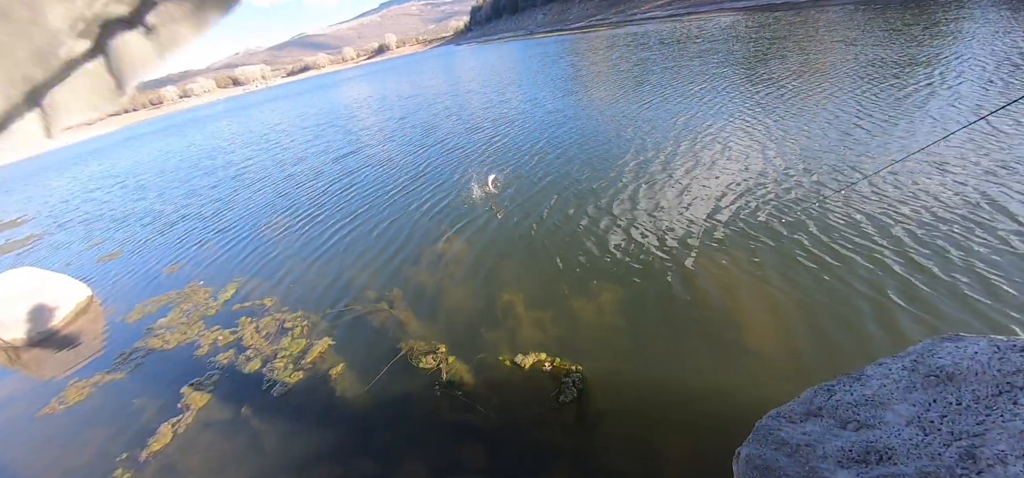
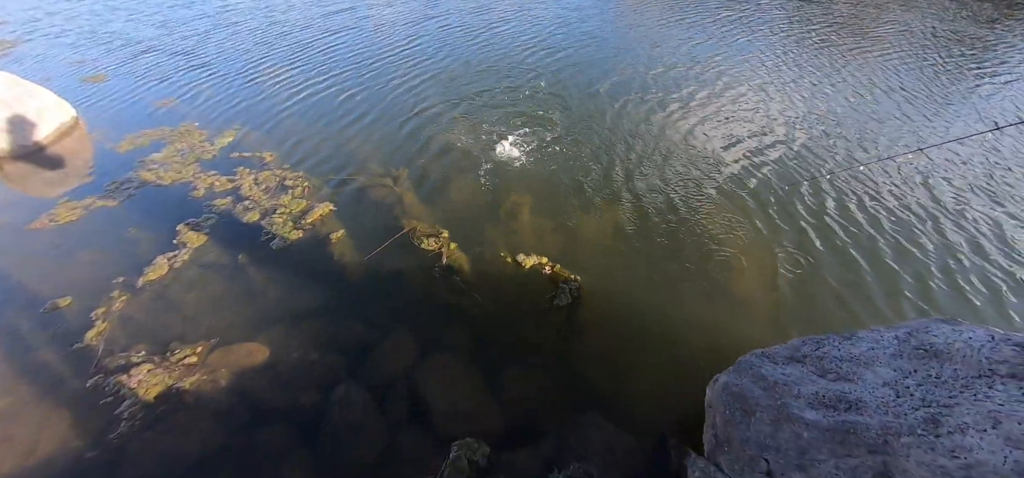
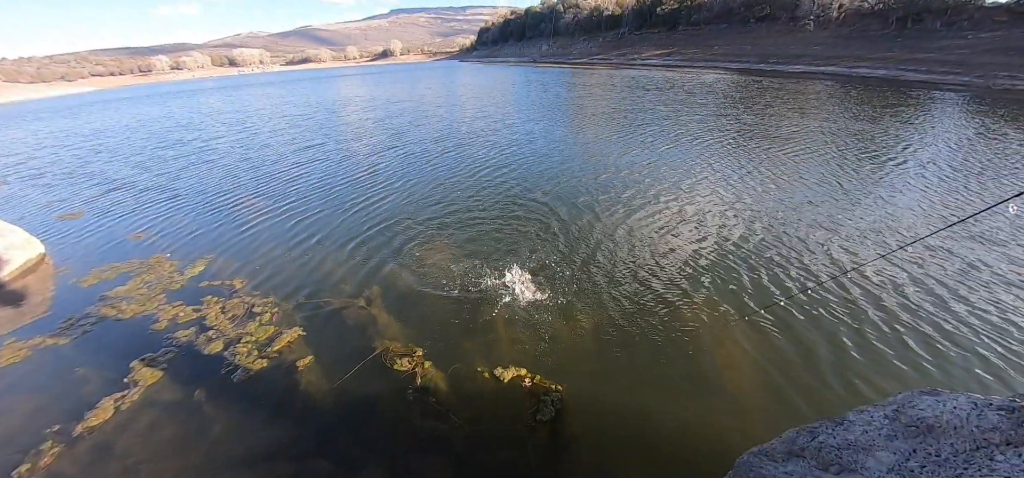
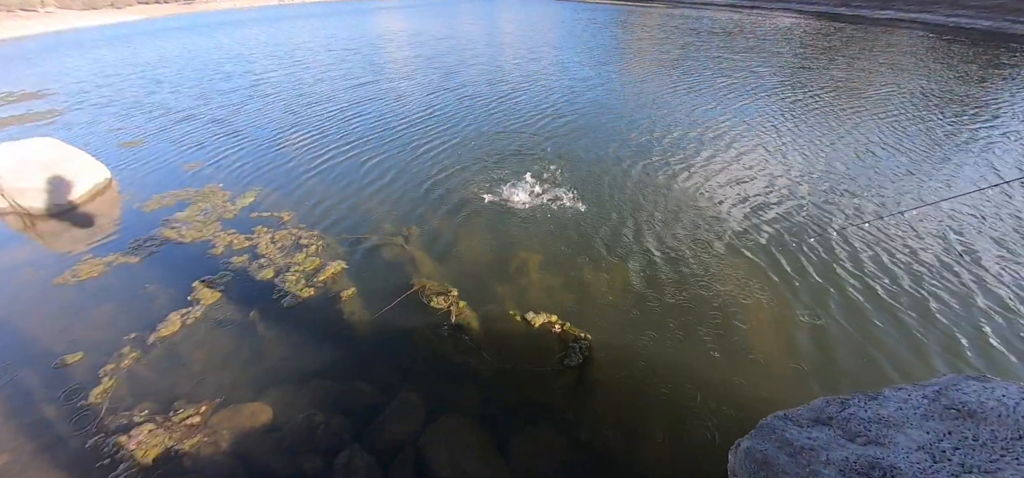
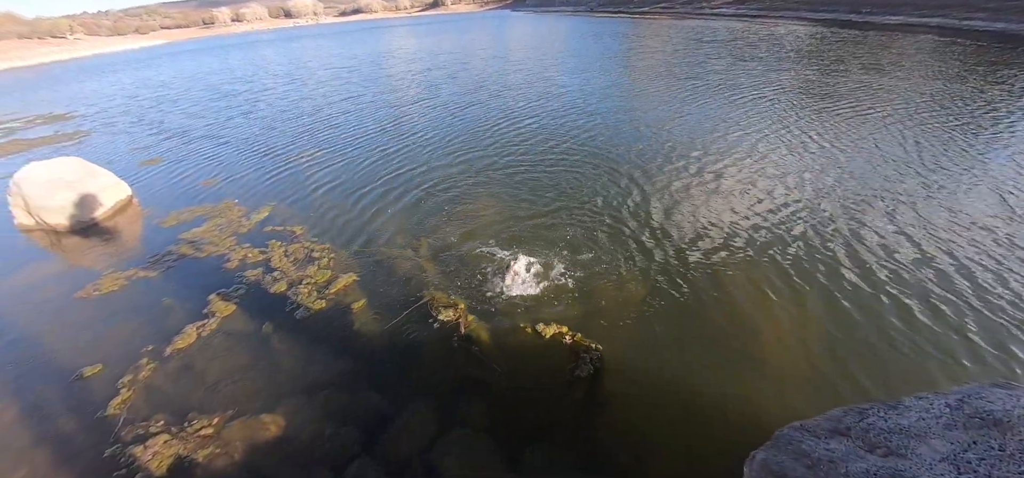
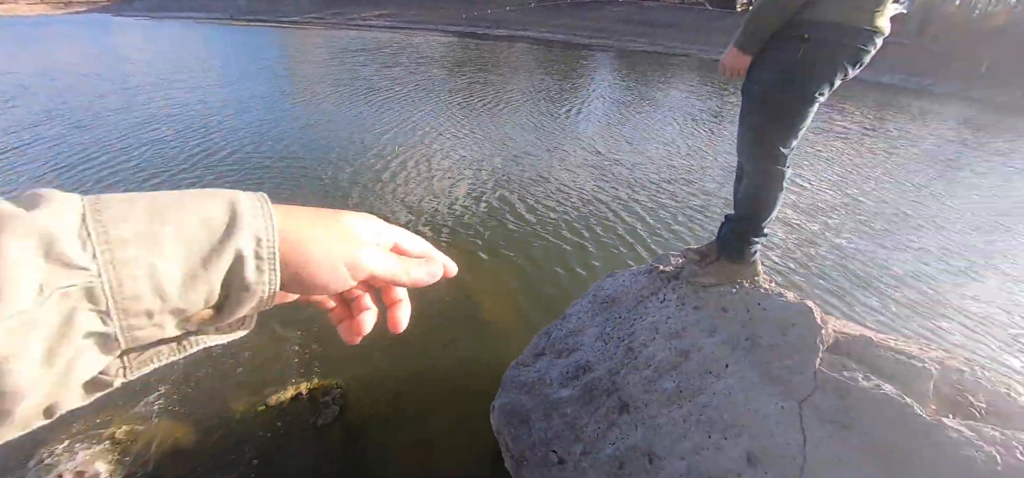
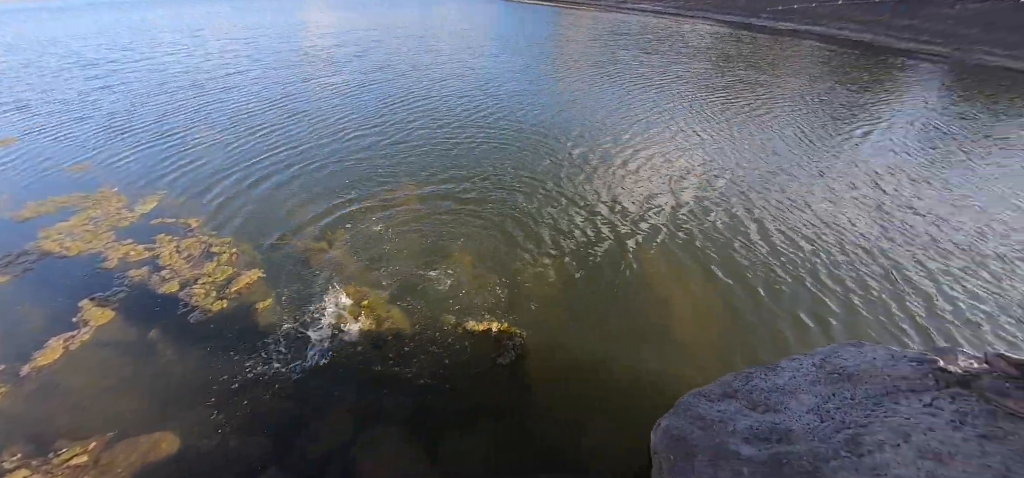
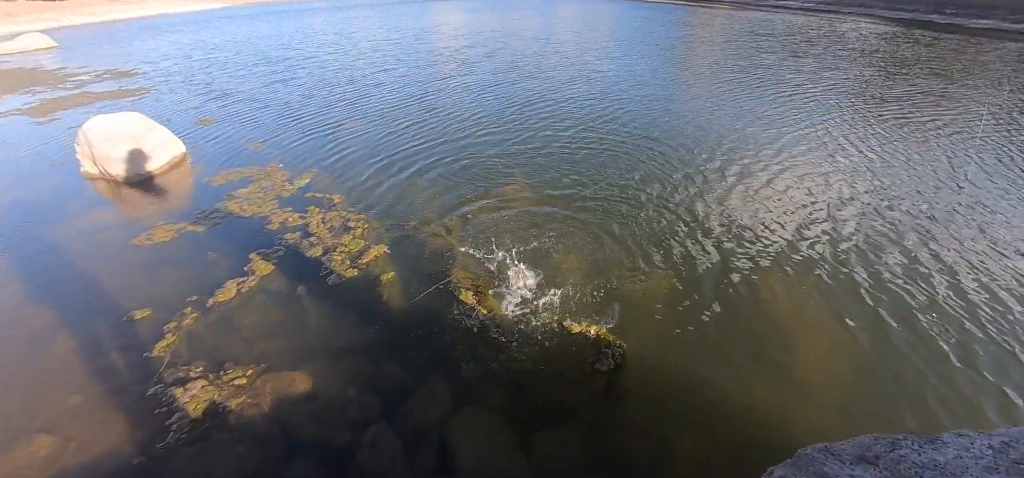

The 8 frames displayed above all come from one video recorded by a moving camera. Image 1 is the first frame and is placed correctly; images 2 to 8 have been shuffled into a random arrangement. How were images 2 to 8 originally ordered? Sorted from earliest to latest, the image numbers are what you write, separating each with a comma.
4, 2, 3, 5, 8, 7, 6
